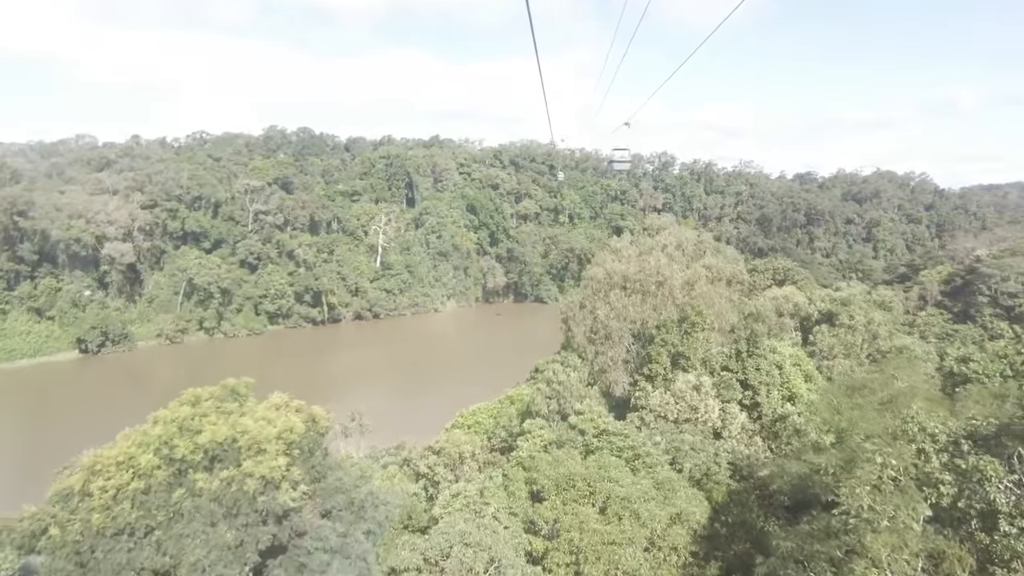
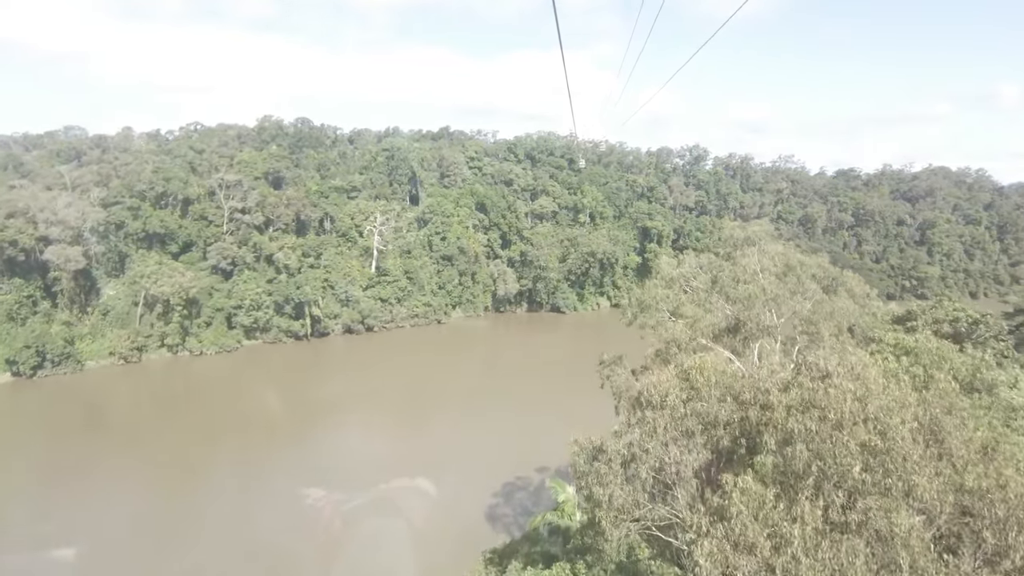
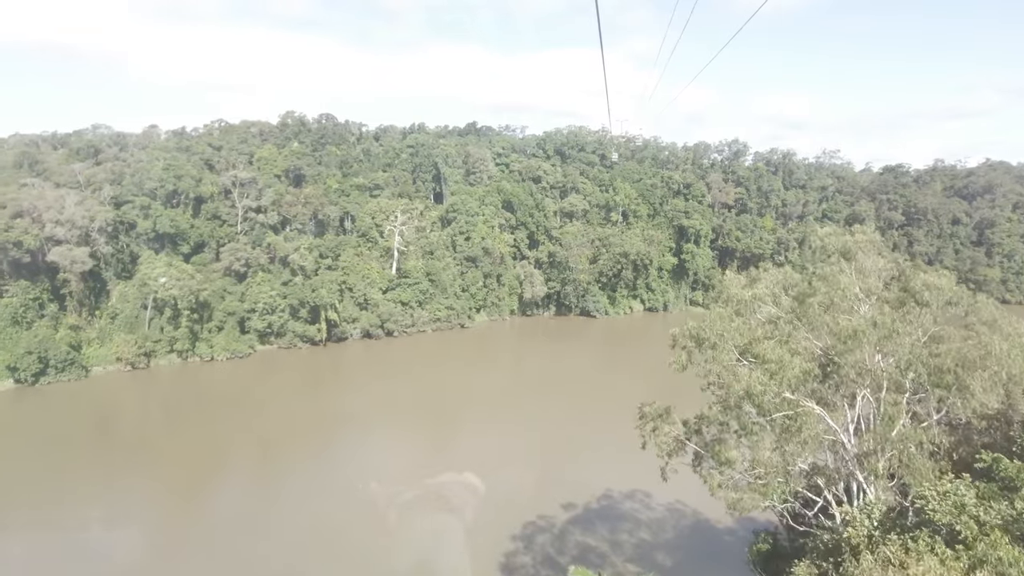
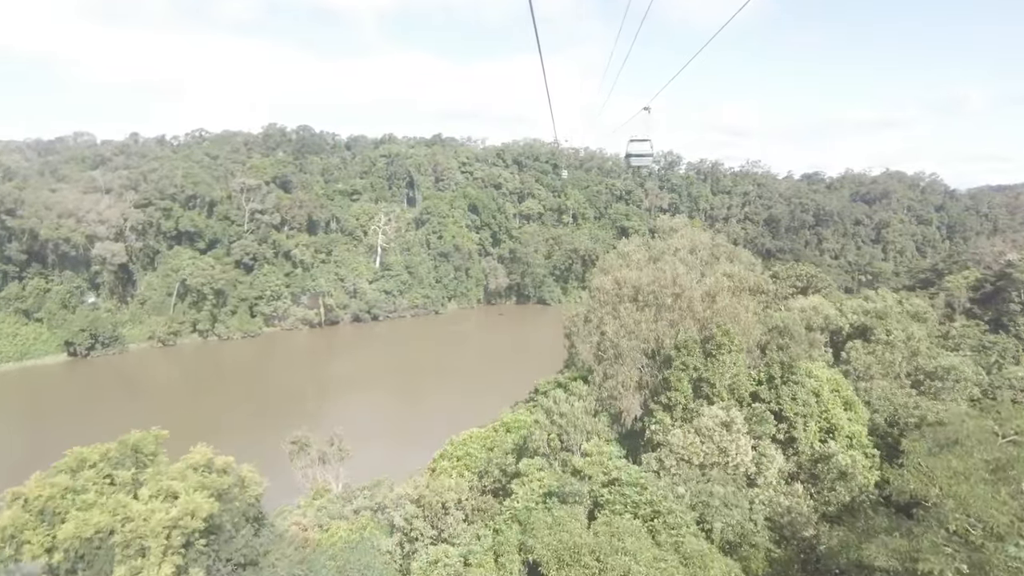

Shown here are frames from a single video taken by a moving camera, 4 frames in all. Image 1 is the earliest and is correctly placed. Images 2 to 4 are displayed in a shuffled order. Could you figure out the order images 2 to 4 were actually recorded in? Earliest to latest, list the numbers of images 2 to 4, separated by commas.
4, 2, 3
